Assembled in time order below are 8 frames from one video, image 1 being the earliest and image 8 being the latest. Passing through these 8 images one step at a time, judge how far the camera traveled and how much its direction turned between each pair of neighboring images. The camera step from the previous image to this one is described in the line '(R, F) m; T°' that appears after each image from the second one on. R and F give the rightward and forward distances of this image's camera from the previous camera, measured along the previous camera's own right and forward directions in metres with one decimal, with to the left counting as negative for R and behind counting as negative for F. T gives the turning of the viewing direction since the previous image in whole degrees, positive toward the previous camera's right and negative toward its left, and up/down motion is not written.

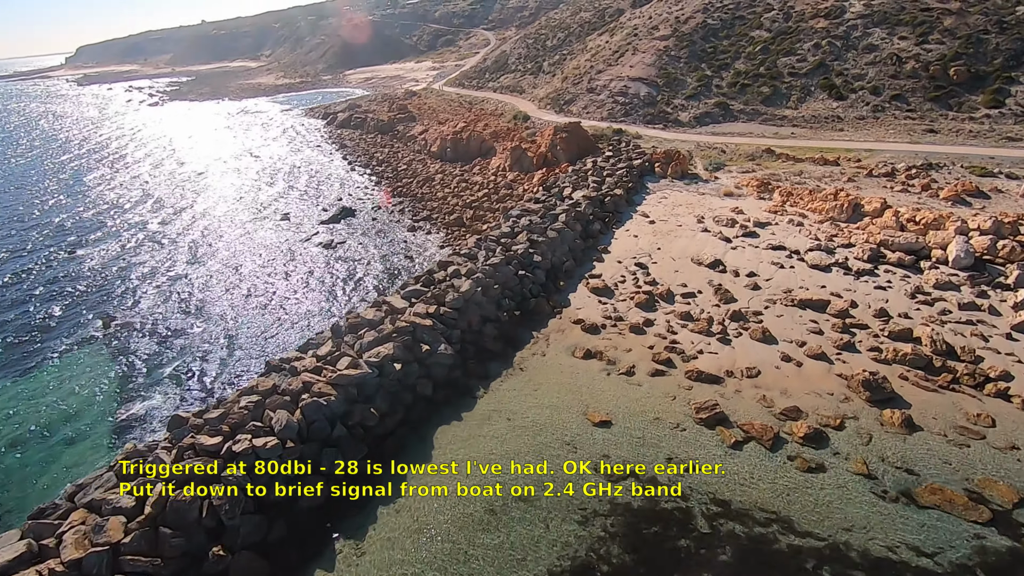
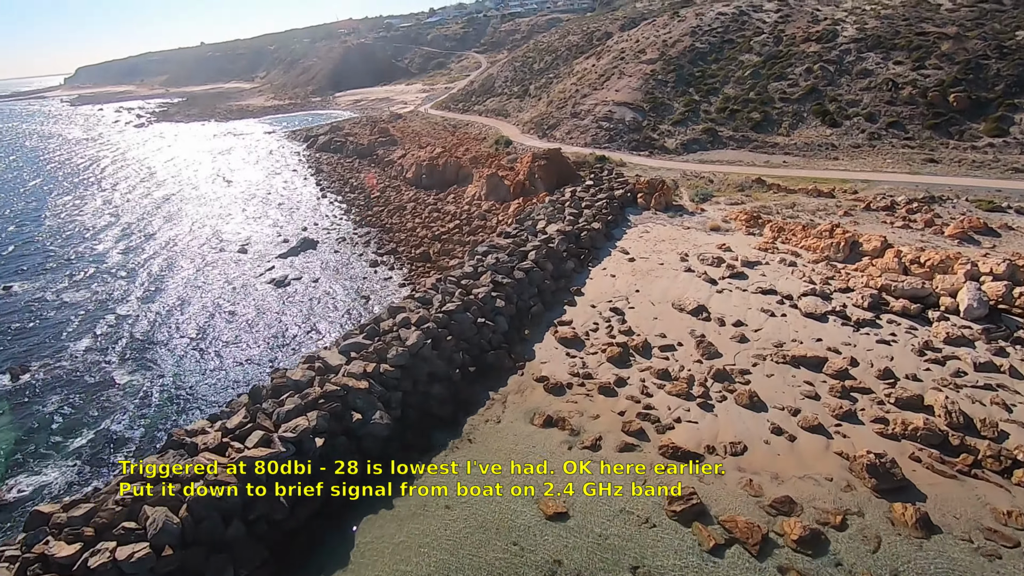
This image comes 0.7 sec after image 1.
(+1.0, +1.7) m; 0°
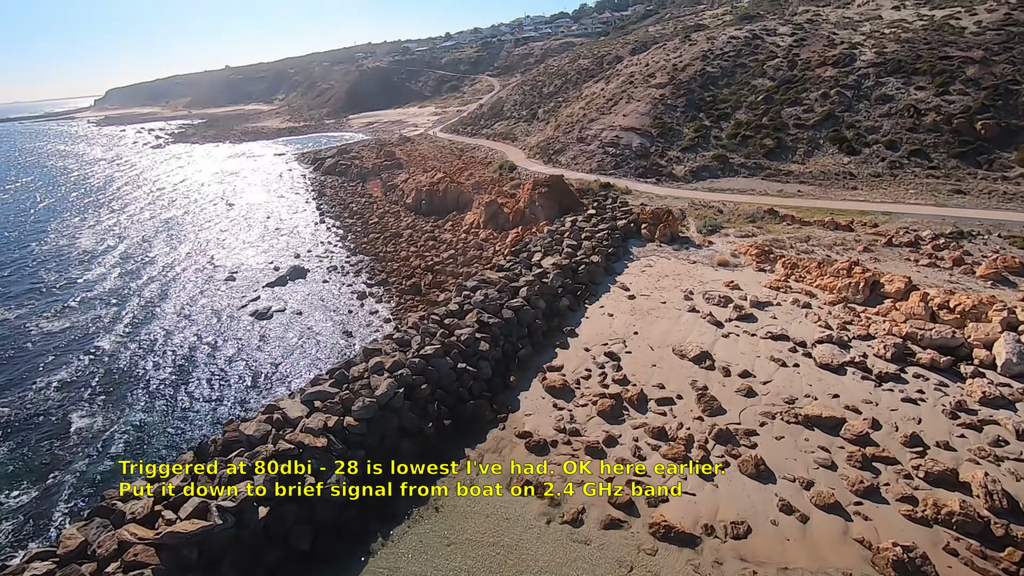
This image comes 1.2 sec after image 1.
(+0.7, +1.1) m; -2°
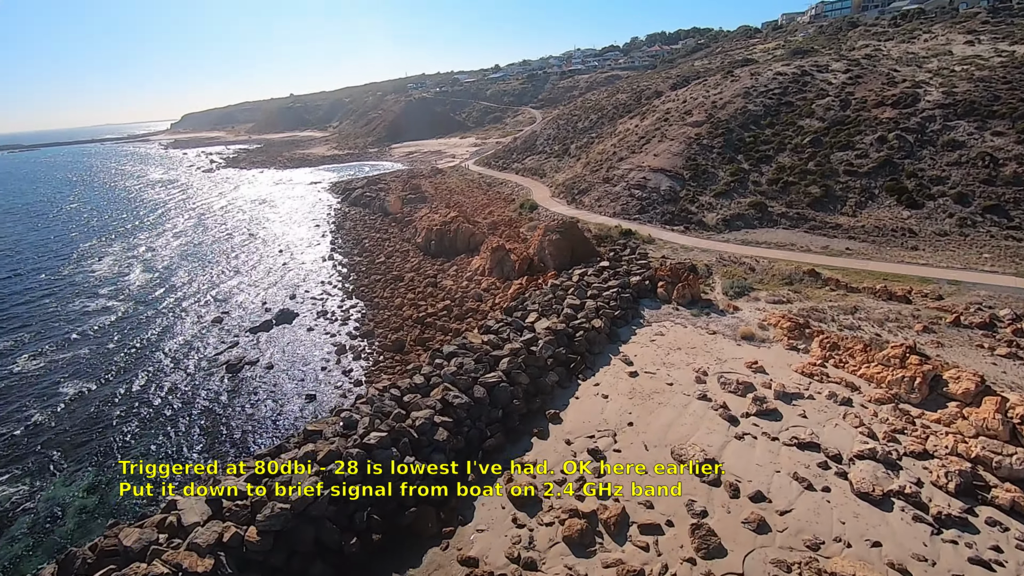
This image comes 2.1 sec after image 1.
(+1.6, +2.1) m; -5°
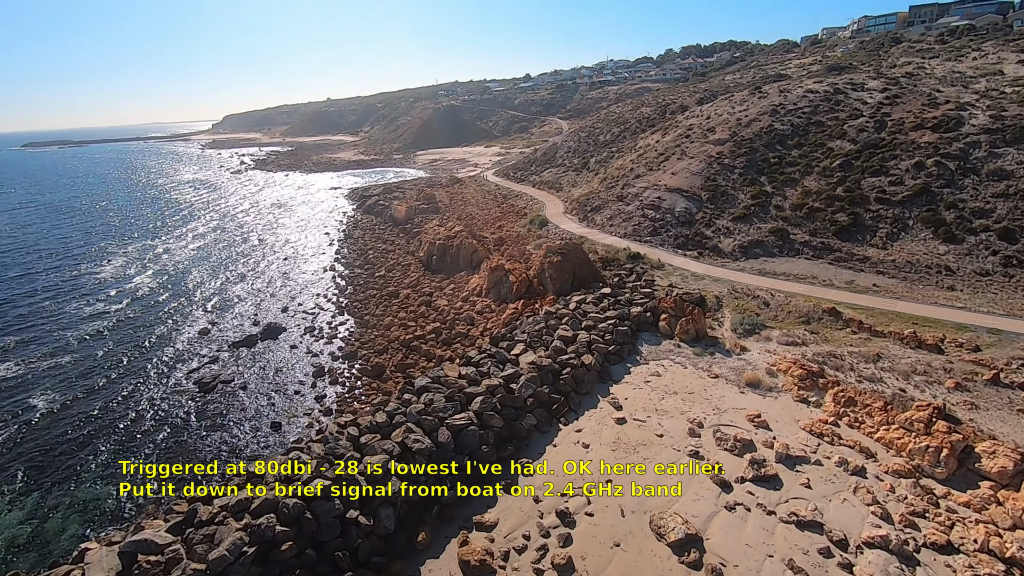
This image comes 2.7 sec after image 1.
(+1.1, +1.2) m; -3°
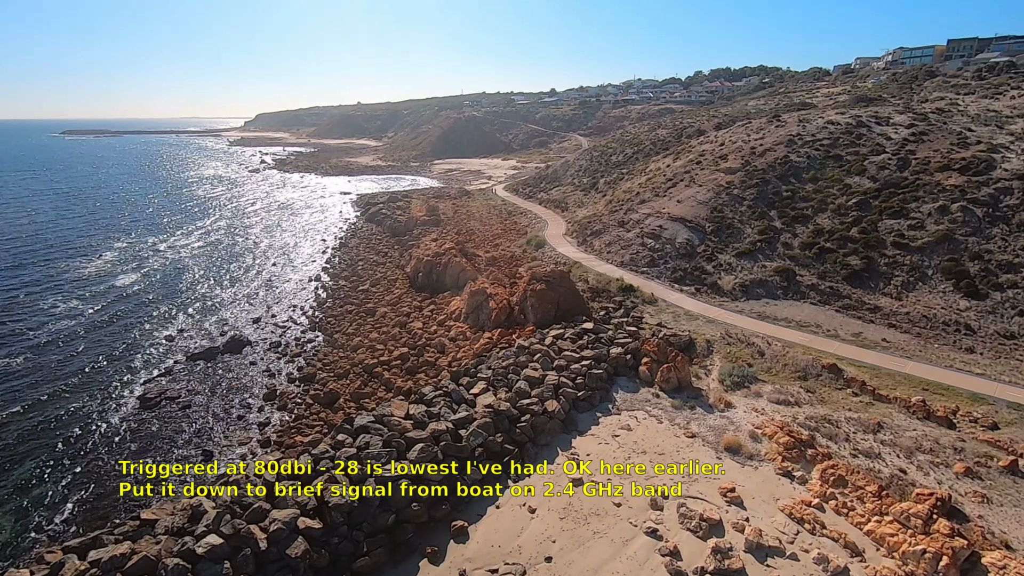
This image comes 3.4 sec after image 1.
(+1.3, +1.3) m; -2°
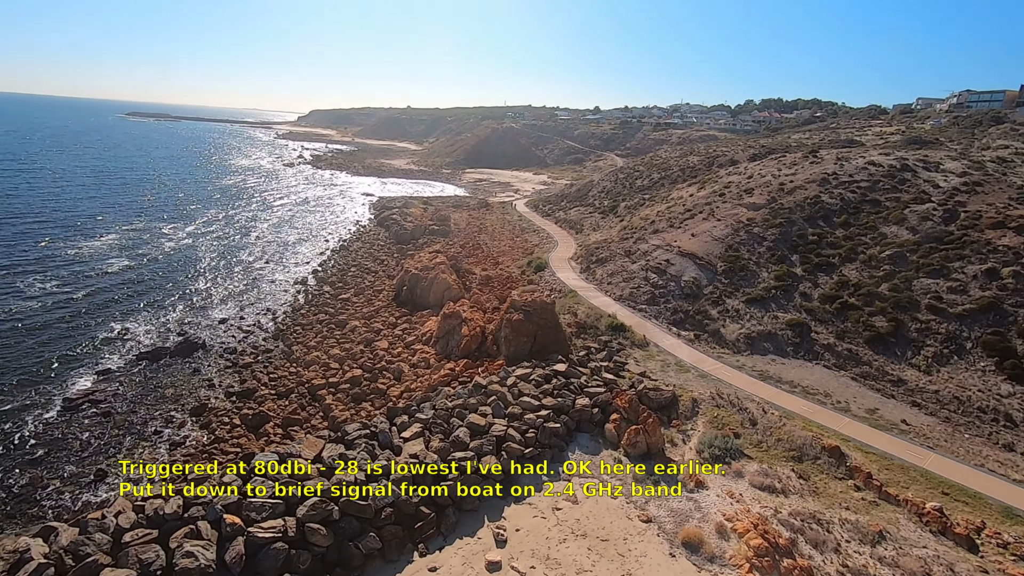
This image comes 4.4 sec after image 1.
(+1.8, +1.8) m; -4°
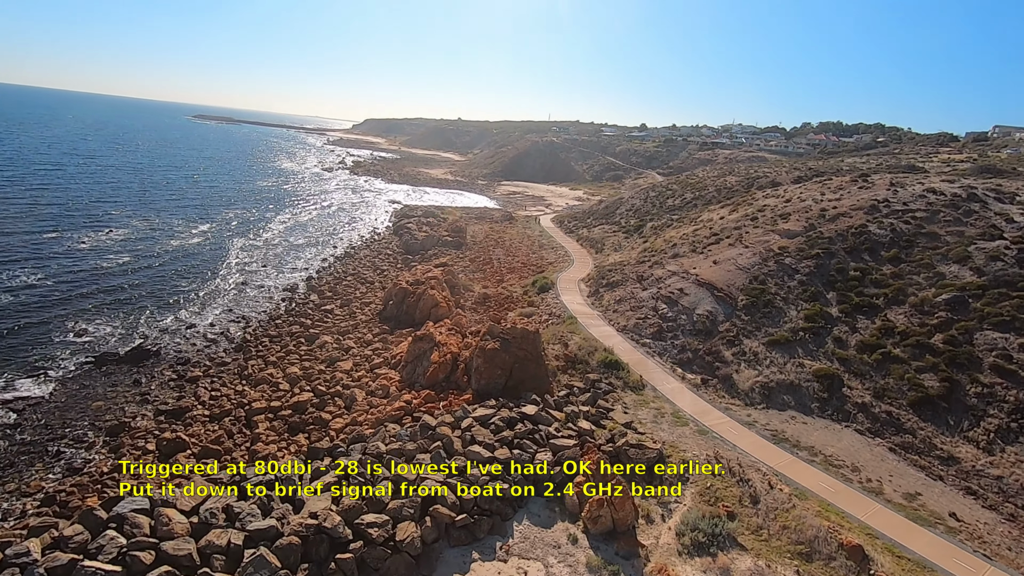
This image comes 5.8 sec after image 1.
(+1.8, +2.1) m; -5°
